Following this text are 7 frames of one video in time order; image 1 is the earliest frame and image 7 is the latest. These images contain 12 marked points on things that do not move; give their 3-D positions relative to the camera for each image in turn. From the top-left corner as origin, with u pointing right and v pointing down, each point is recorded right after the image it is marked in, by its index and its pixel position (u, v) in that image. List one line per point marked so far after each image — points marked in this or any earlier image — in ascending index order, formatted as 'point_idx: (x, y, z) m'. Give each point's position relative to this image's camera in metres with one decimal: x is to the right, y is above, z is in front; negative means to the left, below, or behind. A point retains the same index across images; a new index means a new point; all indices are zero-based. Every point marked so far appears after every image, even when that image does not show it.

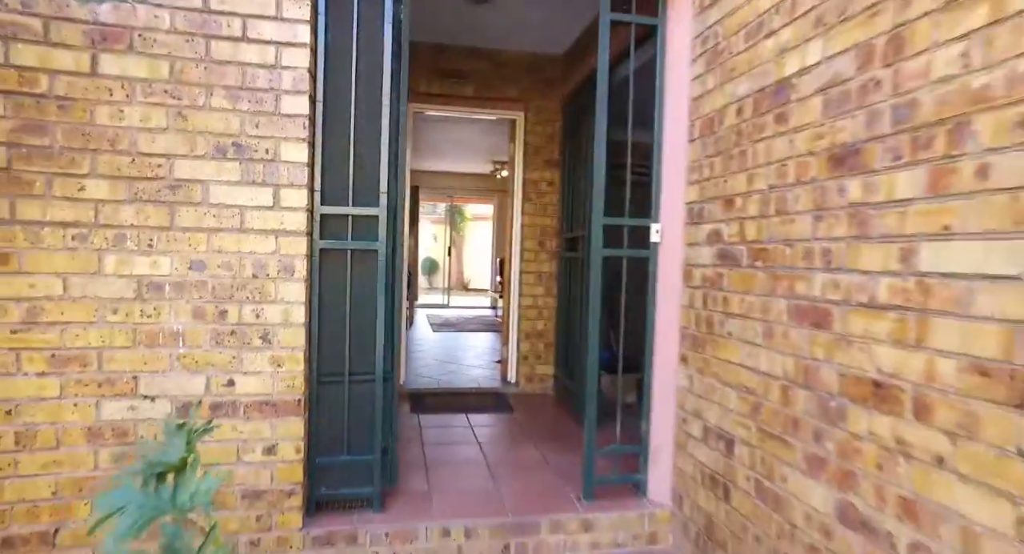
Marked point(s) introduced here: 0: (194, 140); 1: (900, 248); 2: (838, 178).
0: (-1.2, +0.5, +2.1) m
1: (+1.0, +0.1, +1.5) m
2: (+0.9, +0.3, +1.7) m
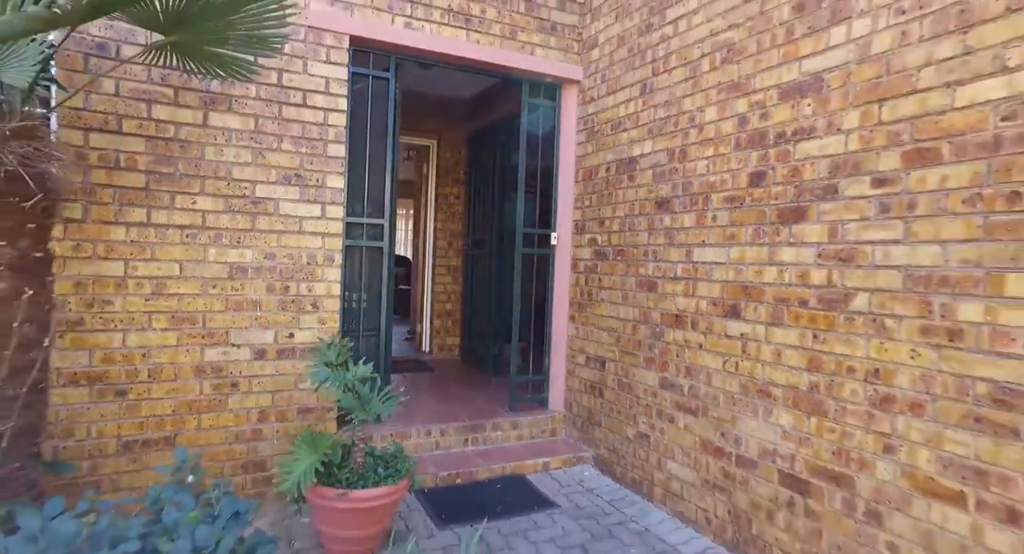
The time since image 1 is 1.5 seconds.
0: (-1.3, +0.6, +3.2) m
1: (+0.9, +0.1, +3.1) m
2: (+0.8, +0.4, +3.3) m
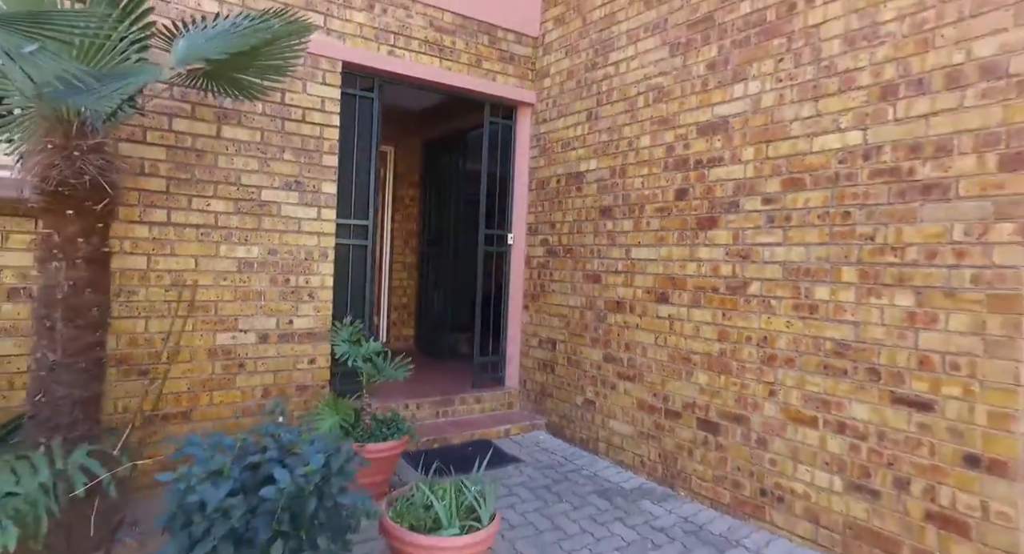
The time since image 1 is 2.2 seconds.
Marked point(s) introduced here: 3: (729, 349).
0: (-1.5, +0.6, +3.7) m
1: (+0.7, +0.2, +3.9) m
2: (+0.6, +0.4, +4.1) m
3: (+1.2, -0.4, +3.2) m
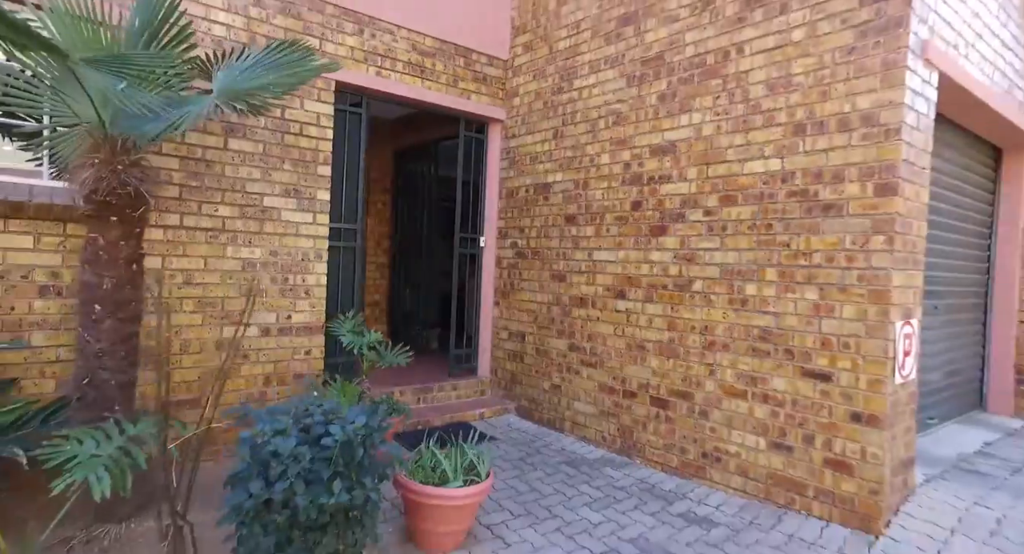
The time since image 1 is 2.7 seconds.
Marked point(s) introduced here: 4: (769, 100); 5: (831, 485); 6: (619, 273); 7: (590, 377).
0: (-1.6, +0.6, +4.0) m
1: (+0.6, +0.2, +4.4) m
2: (+0.4, +0.4, +4.6) m
3: (+1.0, -0.4, +3.8) m
4: (+1.5, +1.0, +3.4) m
5: (+1.7, -1.1, +3.1) m
6: (+0.7, 0.0, +4.2) m
7: (+0.6, -0.7, +4.4) m
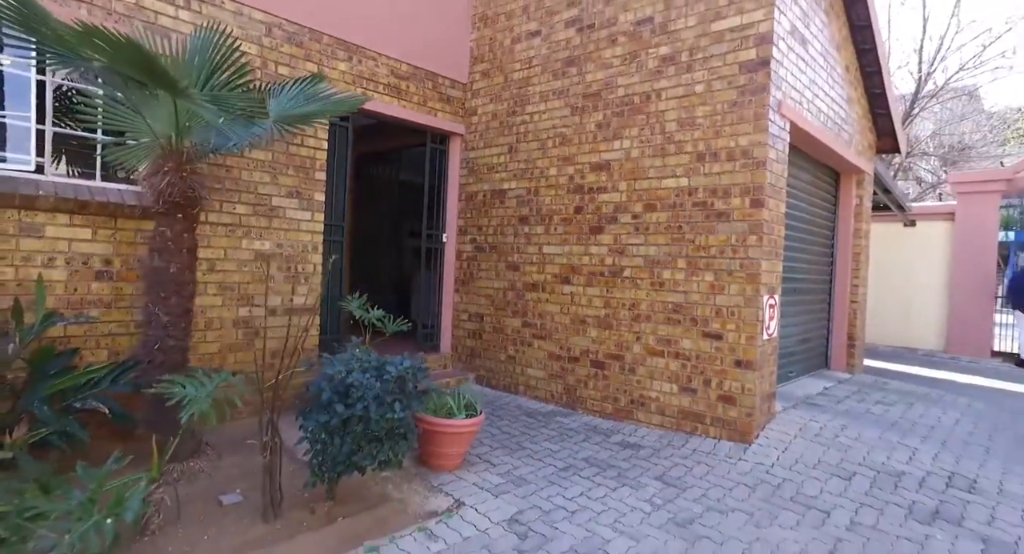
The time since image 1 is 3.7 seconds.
0: (-1.9, +0.7, +4.8) m
1: (+0.2, +0.3, +5.5) m
2: (+0.1, +0.5, +5.6) m
3: (+0.8, -0.3, +4.9) m
4: (+1.3, +1.1, +4.6) m
5: (+1.5, -1.0, +4.3) m
6: (+0.5, +0.1, +5.2) m
7: (+0.3, -0.6, +5.4) m
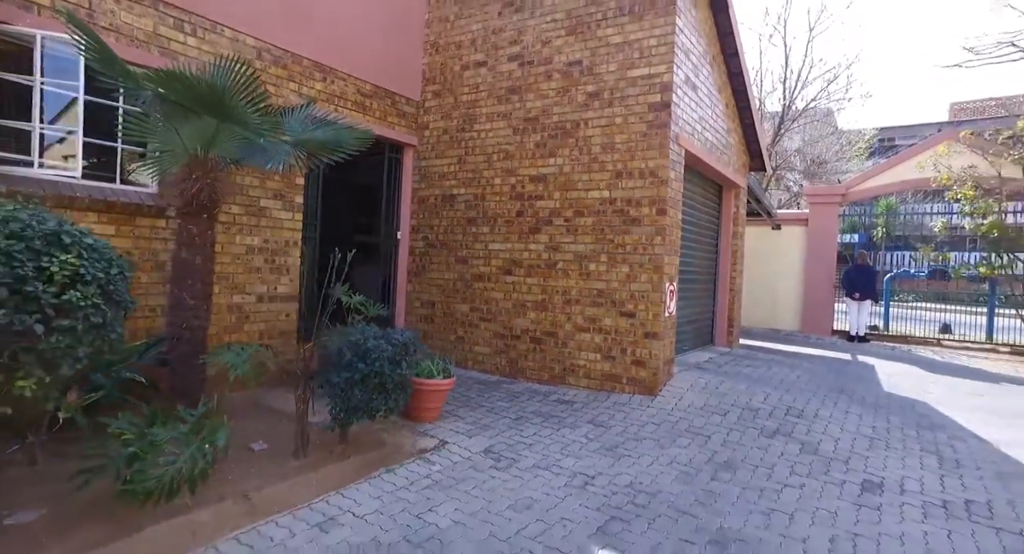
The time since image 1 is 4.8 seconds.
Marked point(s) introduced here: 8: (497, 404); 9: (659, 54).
0: (-2.3, +0.8, +5.5) m
1: (-0.3, +0.4, +6.5) m
2: (-0.5, +0.6, +6.6) m
3: (+0.4, -0.2, +6.0) m
4: (+0.9, +1.2, +5.8) m
5: (+1.1, -0.9, +5.5) m
6: (0.0, +0.2, +6.3) m
7: (-0.3, -0.6, +6.5) m
8: (-0.1, -1.1, +5.3) m
9: (+1.4, +2.1, +5.5) m
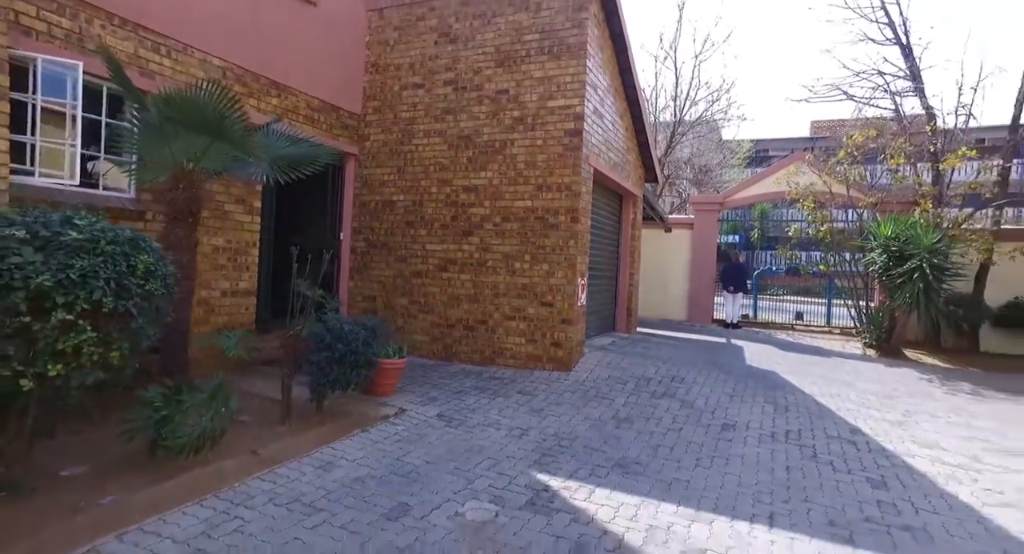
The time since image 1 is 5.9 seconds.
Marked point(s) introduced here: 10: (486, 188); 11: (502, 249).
0: (-2.9, +0.8, +6.1) m
1: (-1.1, +0.4, +7.4) m
2: (-1.3, +0.6, +7.5) m
3: (-0.4, -0.2, +7.0) m
4: (+0.2, +1.2, +6.9) m
5: (+0.5, -0.9, +6.7) m
6: (-0.8, +0.2, +7.2) m
7: (-1.1, -0.5, +7.4) m
8: (-0.8, -1.1, +6.3) m
9: (+0.7, +2.1, +6.7) m
10: (-0.3, +1.0, +7.0) m
11: (-0.1, +0.3, +6.9) m
